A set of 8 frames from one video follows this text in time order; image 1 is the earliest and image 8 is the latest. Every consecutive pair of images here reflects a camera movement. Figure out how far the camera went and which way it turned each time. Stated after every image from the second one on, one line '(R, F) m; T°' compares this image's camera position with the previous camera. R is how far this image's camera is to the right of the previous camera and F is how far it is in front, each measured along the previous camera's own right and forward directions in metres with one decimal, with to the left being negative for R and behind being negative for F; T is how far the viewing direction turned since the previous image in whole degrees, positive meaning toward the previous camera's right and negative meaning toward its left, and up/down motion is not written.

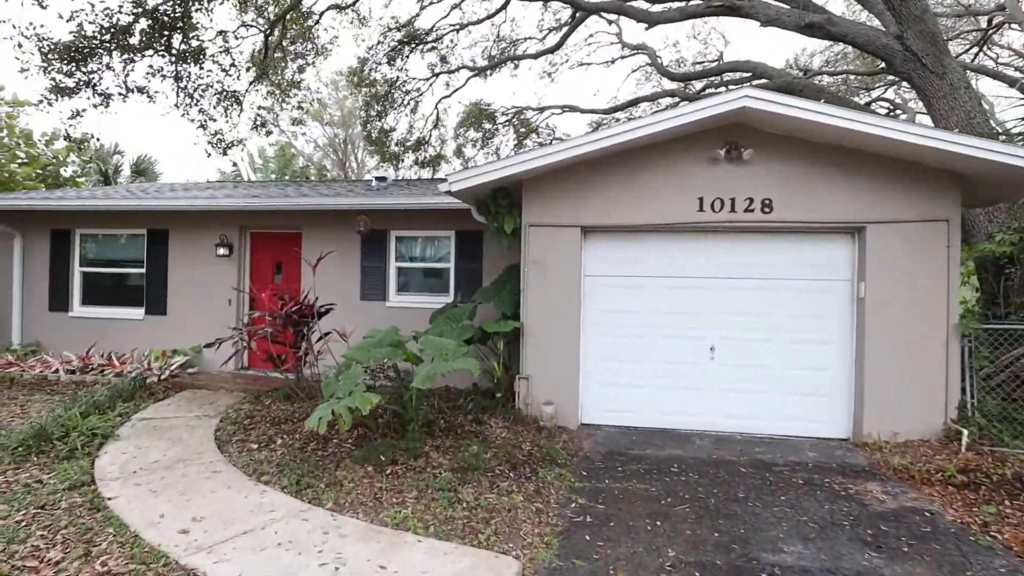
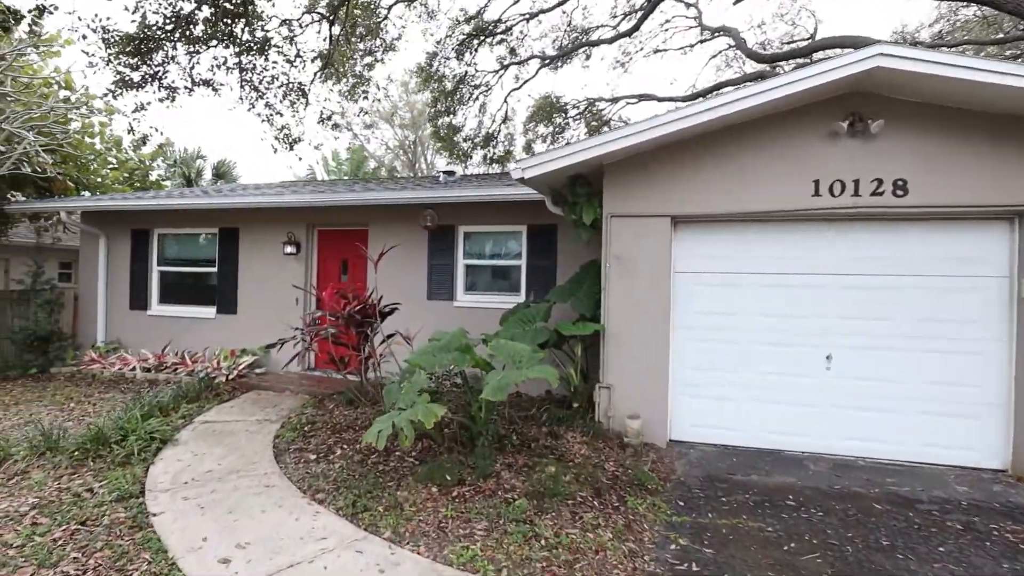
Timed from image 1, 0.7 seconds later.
(-0.1, +0.6) m; -7°
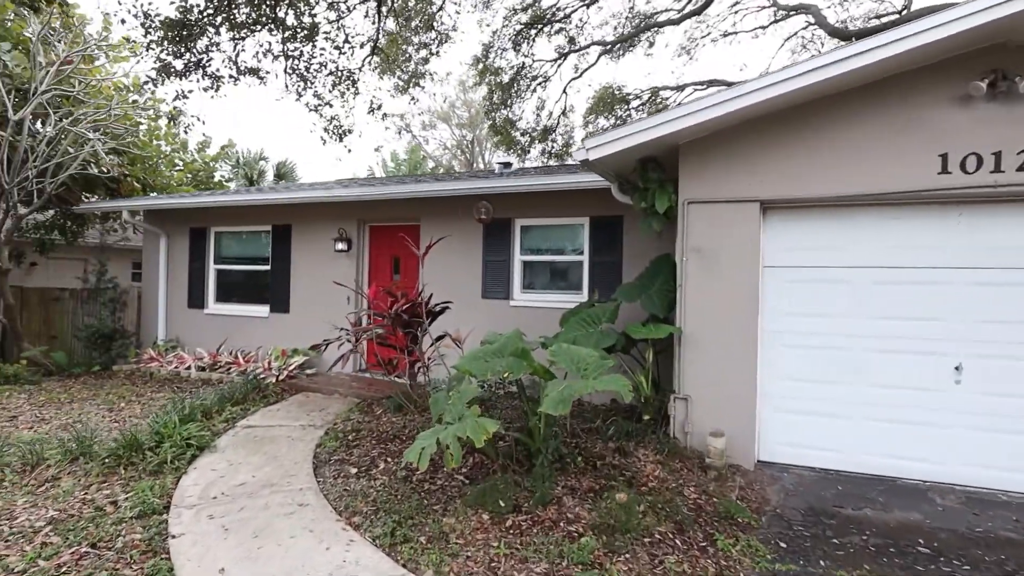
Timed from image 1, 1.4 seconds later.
(0.0, +0.5) m; -6°
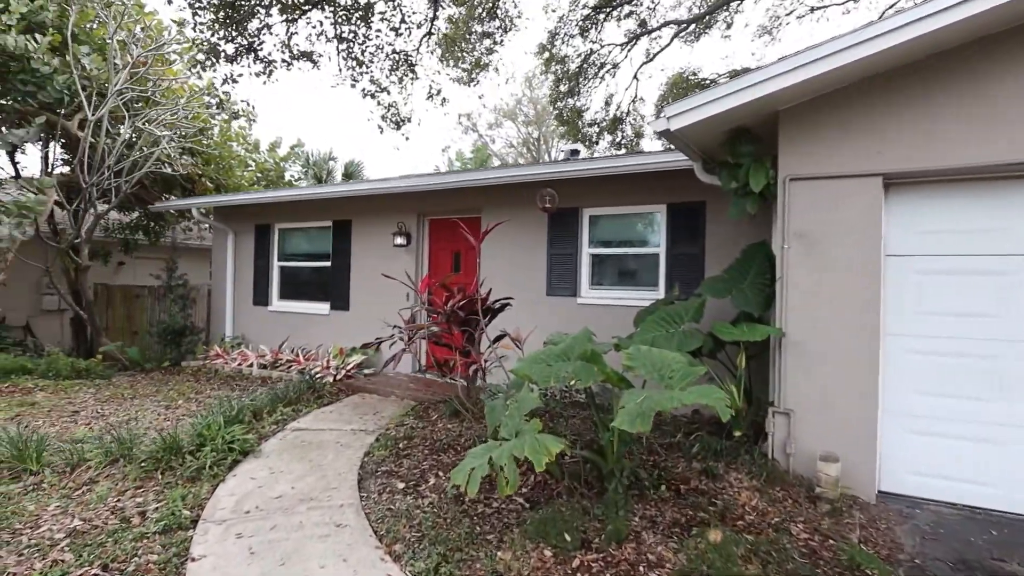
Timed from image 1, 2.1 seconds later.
(0.0, +0.5) m; -7°
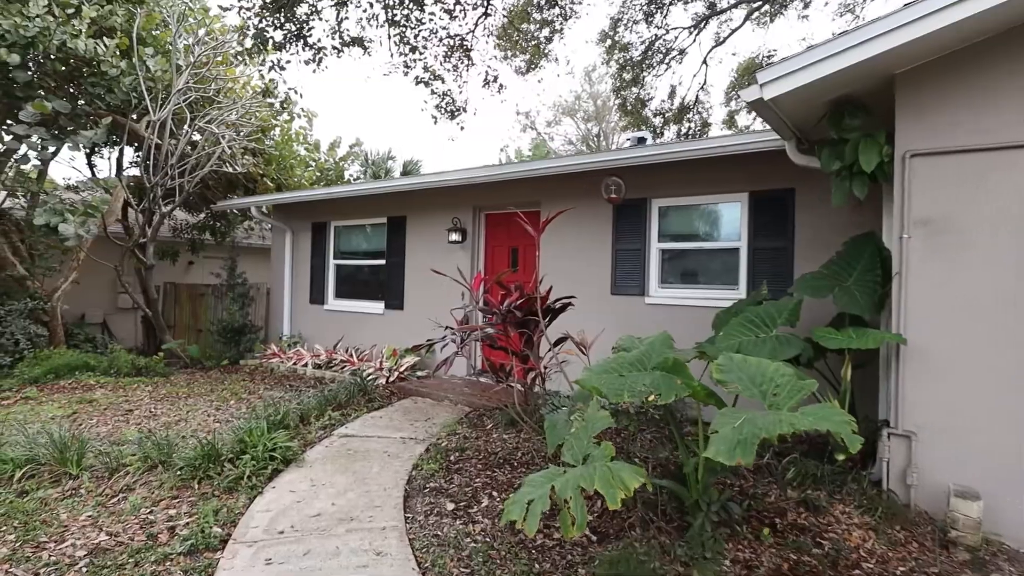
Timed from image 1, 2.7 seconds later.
(0.0, +0.4) m; -6°
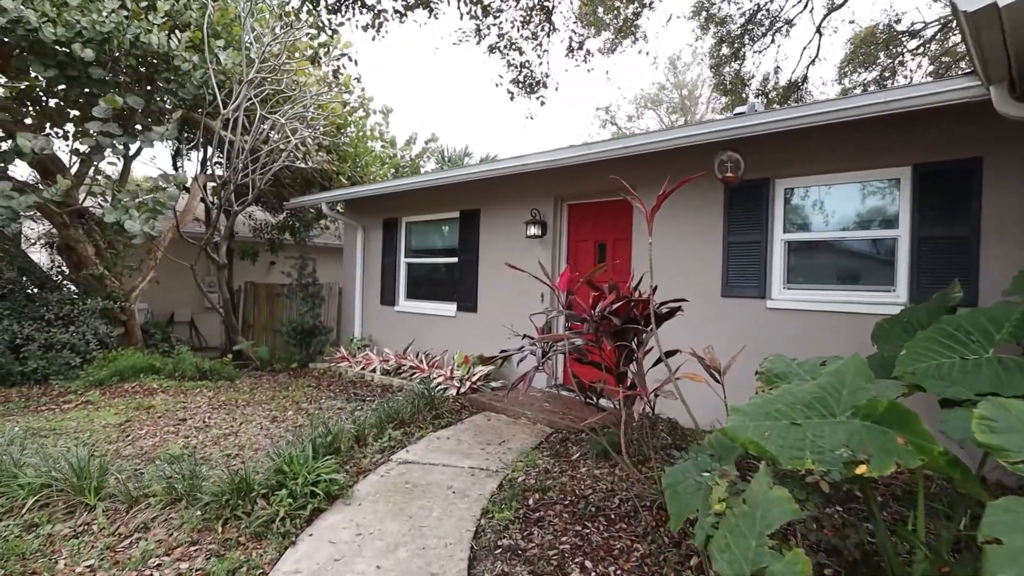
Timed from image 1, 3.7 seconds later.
(-0.1, +0.8) m; -8°
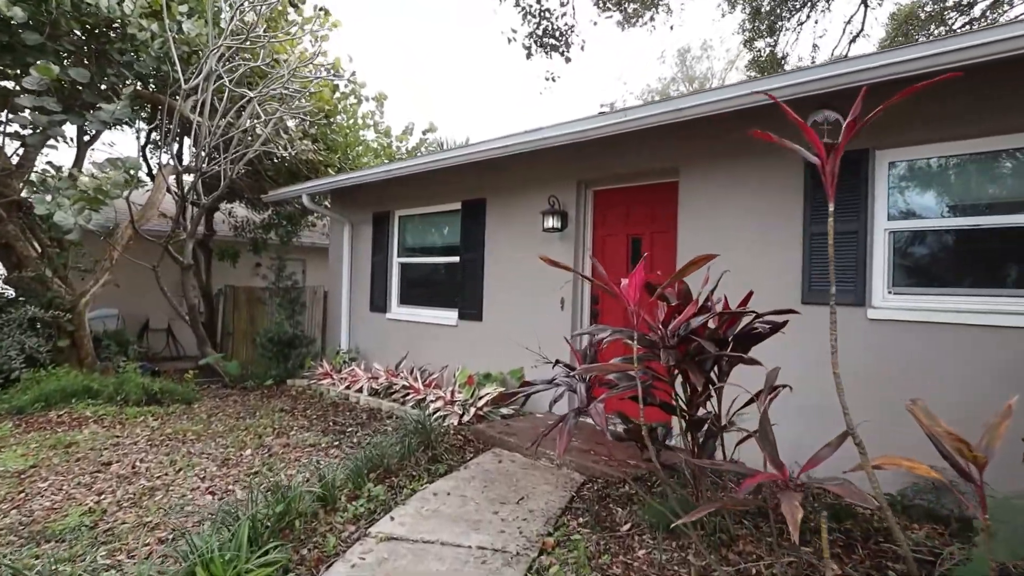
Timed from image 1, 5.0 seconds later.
(-0.1, +1.1) m; 0°
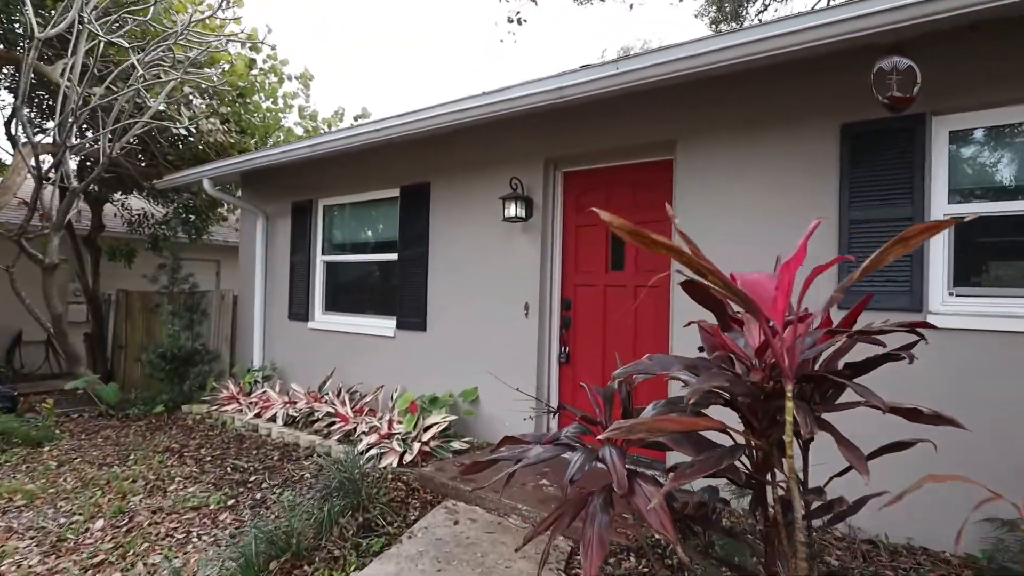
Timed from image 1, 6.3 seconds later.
(-0.1, +1.0) m; +6°
